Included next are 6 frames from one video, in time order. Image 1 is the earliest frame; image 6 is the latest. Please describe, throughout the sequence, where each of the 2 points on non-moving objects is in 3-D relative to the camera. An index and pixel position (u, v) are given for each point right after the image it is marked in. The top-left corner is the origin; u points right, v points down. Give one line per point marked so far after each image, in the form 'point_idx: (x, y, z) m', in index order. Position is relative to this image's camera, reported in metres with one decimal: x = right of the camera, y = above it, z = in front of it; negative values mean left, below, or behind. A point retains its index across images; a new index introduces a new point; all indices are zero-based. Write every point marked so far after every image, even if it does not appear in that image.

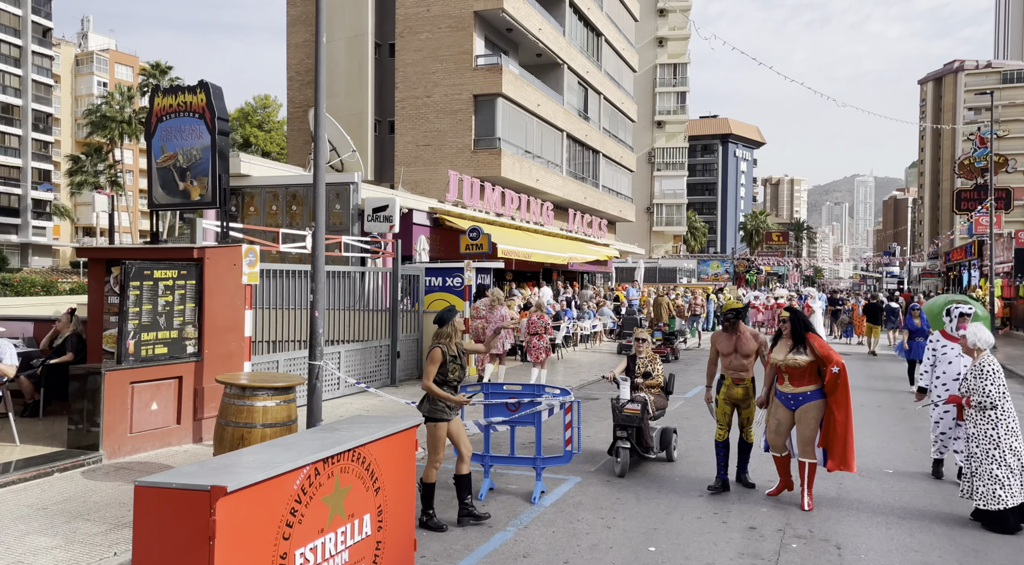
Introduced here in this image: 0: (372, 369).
0: (-2.2, -1.4, +13.2) m
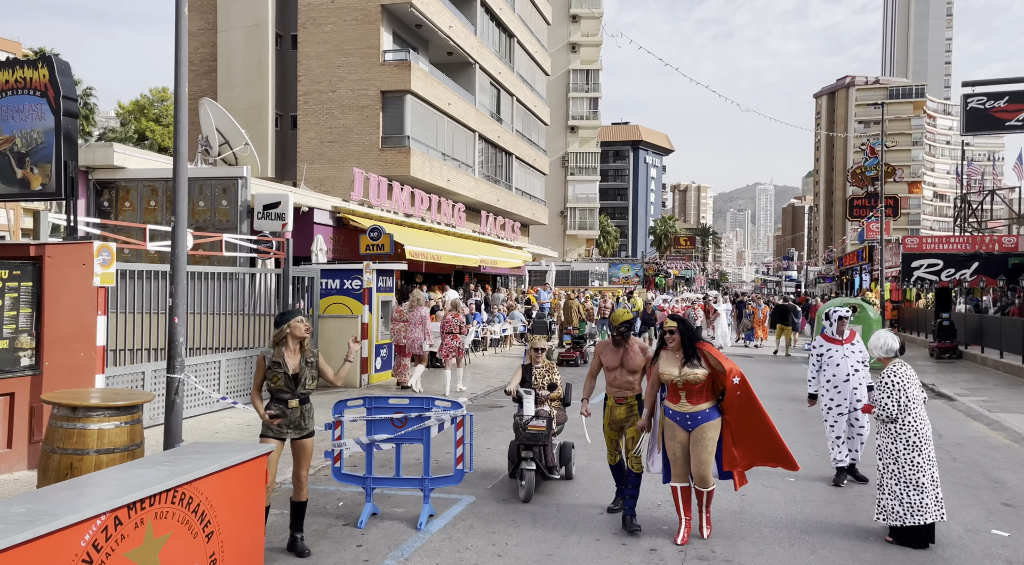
0: (-3.6, -1.4, +12.4) m
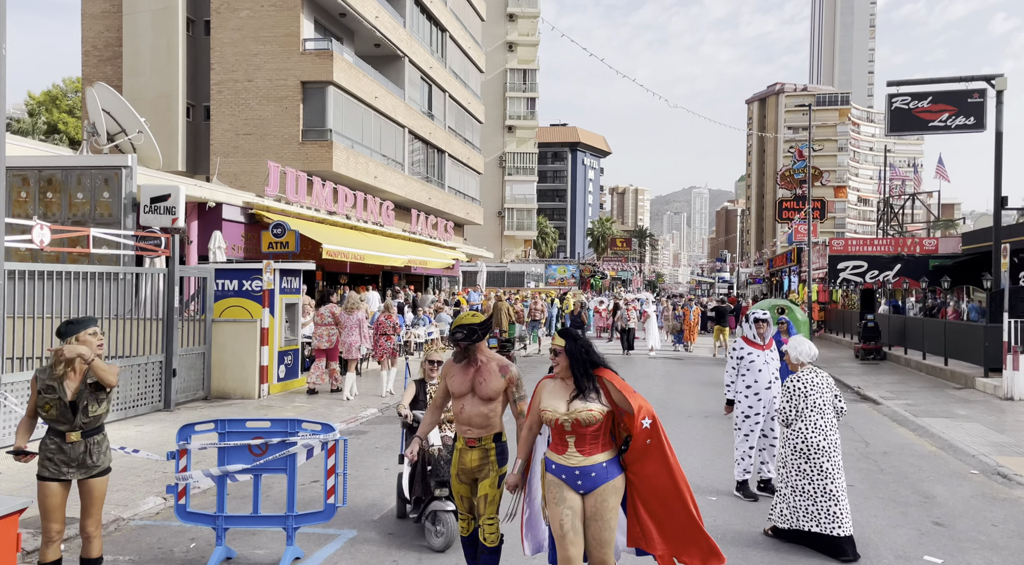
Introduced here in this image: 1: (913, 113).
0: (-4.8, -1.4, +11.2) m
1: (+8.6, +3.7, +18.6) m
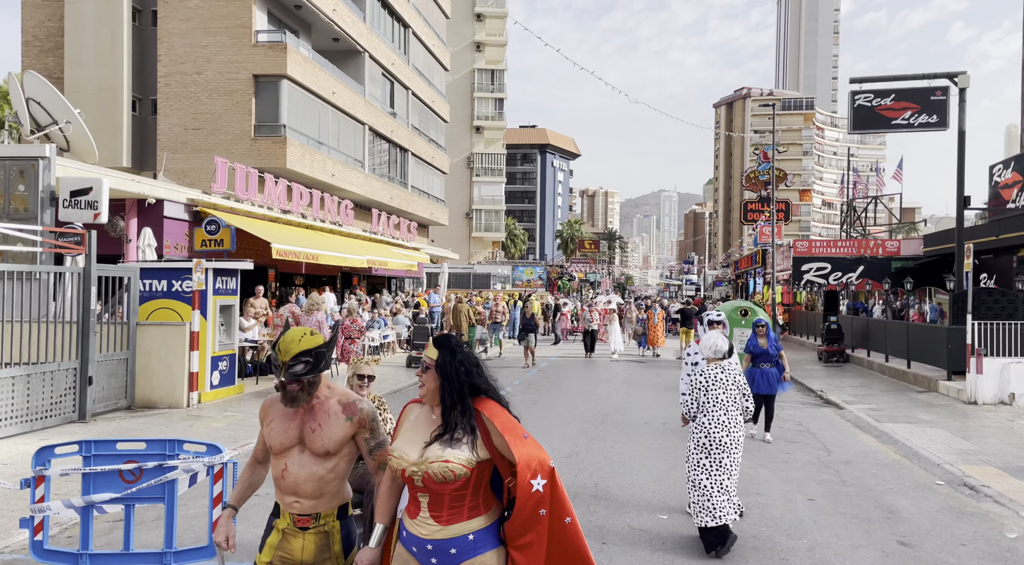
0: (-5.5, -1.4, +10.4) m
1: (+7.7, +3.6, +18.2) m
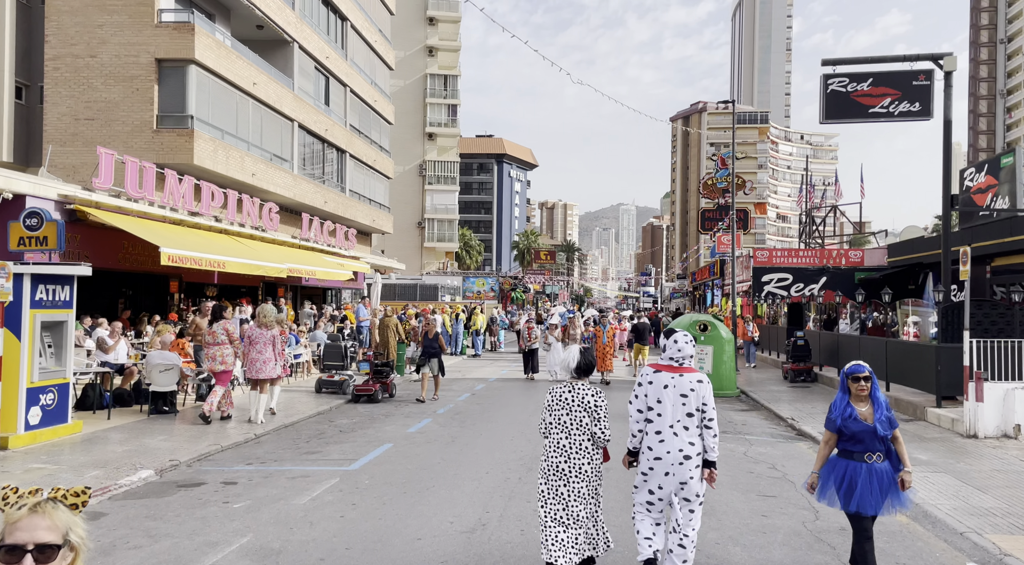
0: (-6.5, -1.5, +7.5) m
1: (+6.3, +3.4, +16.0) m
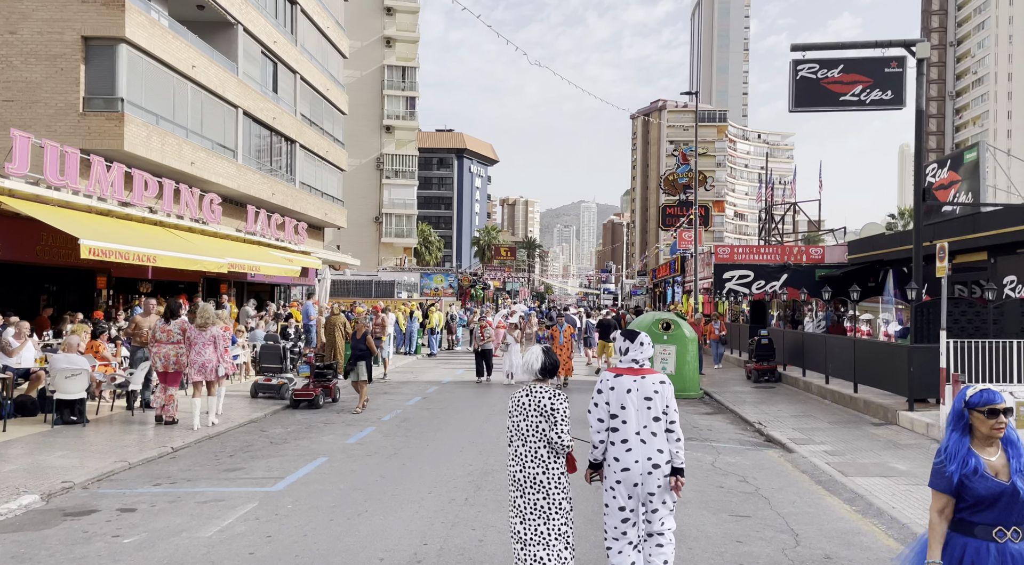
0: (-6.9, -1.5, +6.1) m
1: (+5.5, +3.5, +15.2) m
